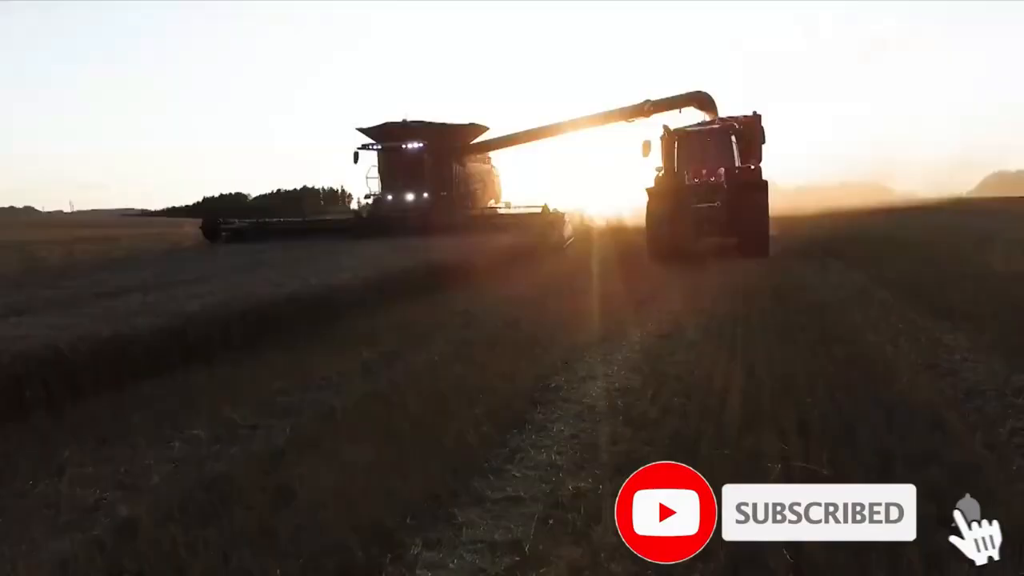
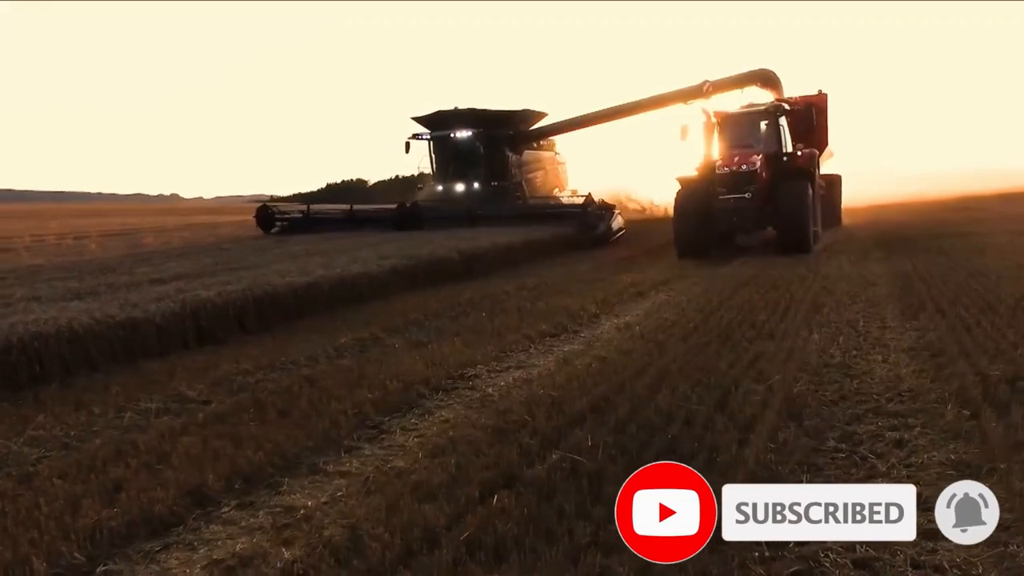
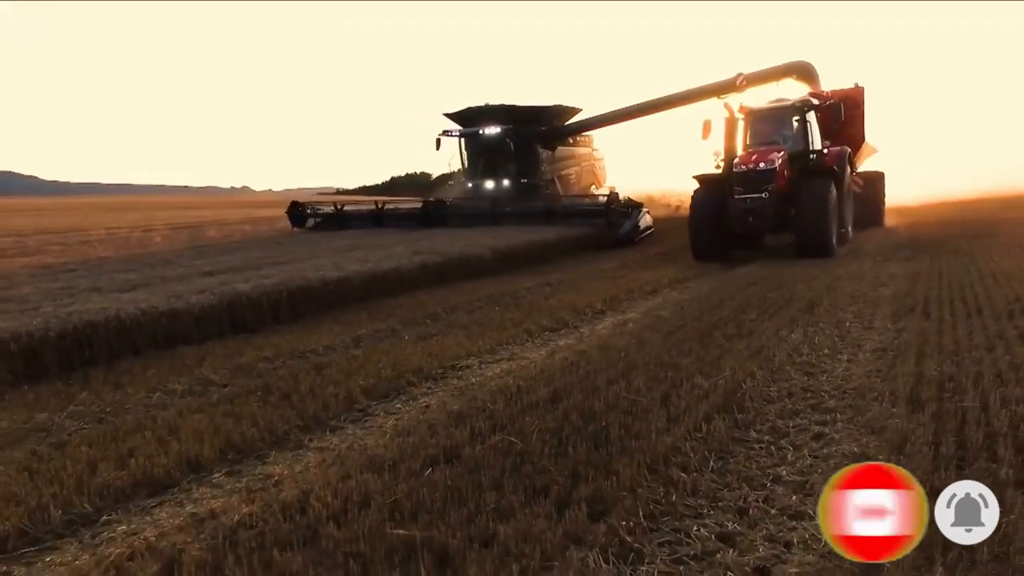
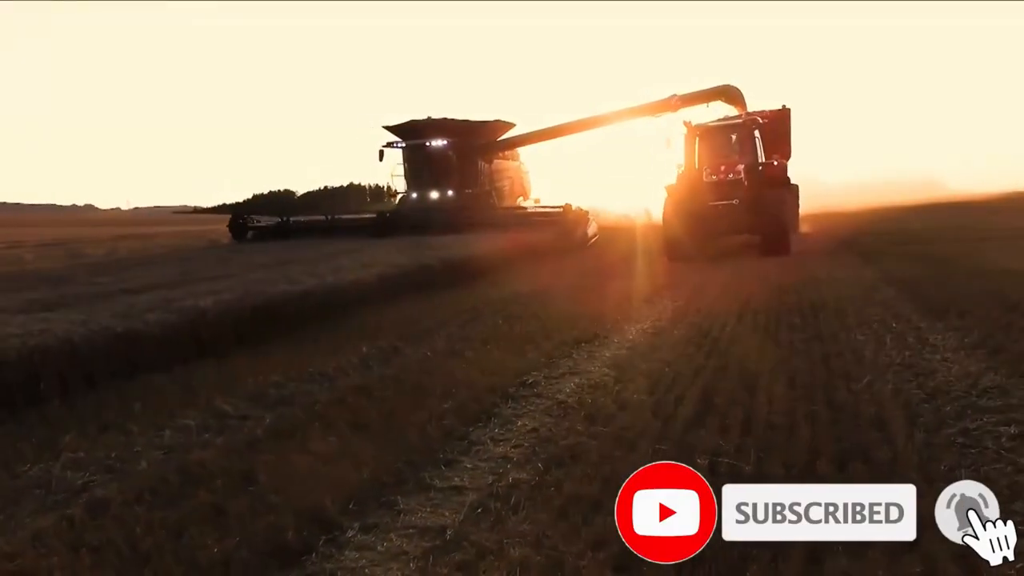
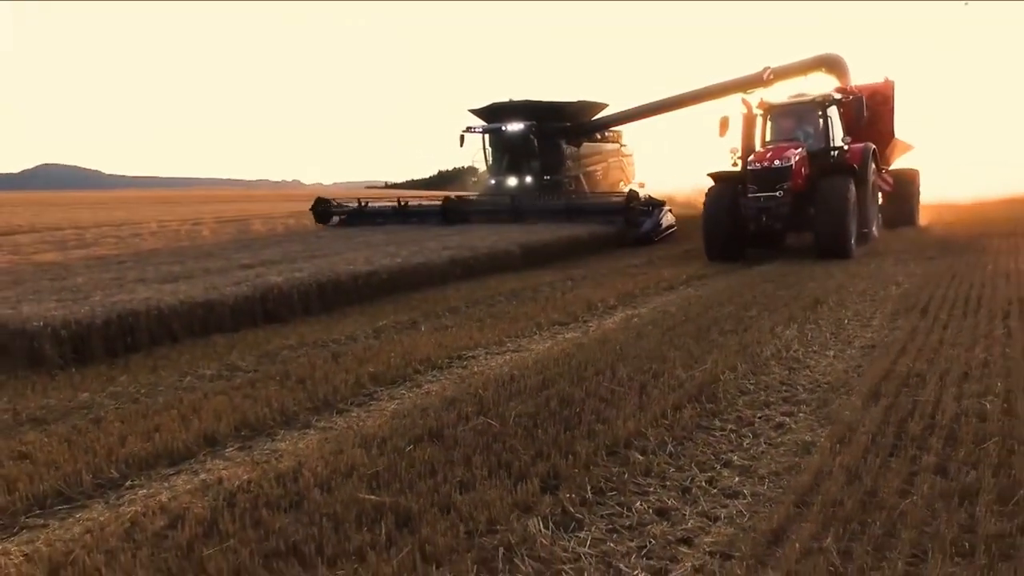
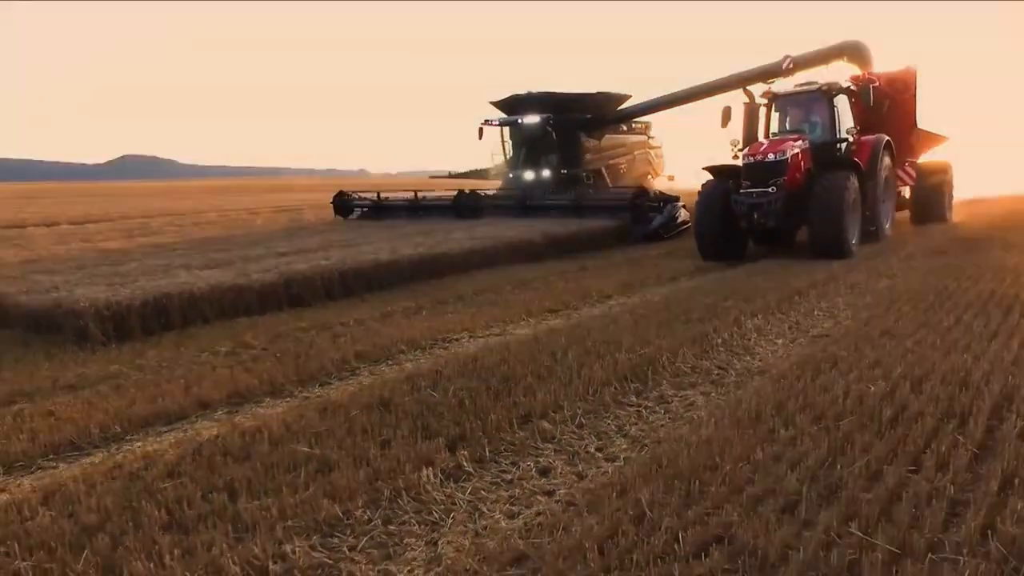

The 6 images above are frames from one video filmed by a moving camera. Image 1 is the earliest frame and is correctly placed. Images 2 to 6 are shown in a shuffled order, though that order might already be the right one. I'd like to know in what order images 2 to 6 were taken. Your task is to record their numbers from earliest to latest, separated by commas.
4, 2, 3, 5, 6
